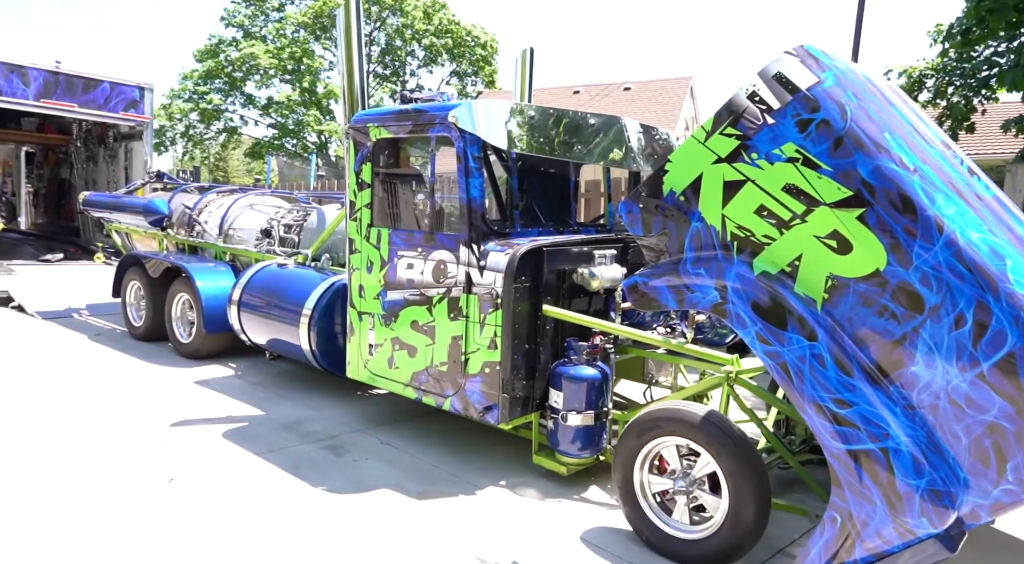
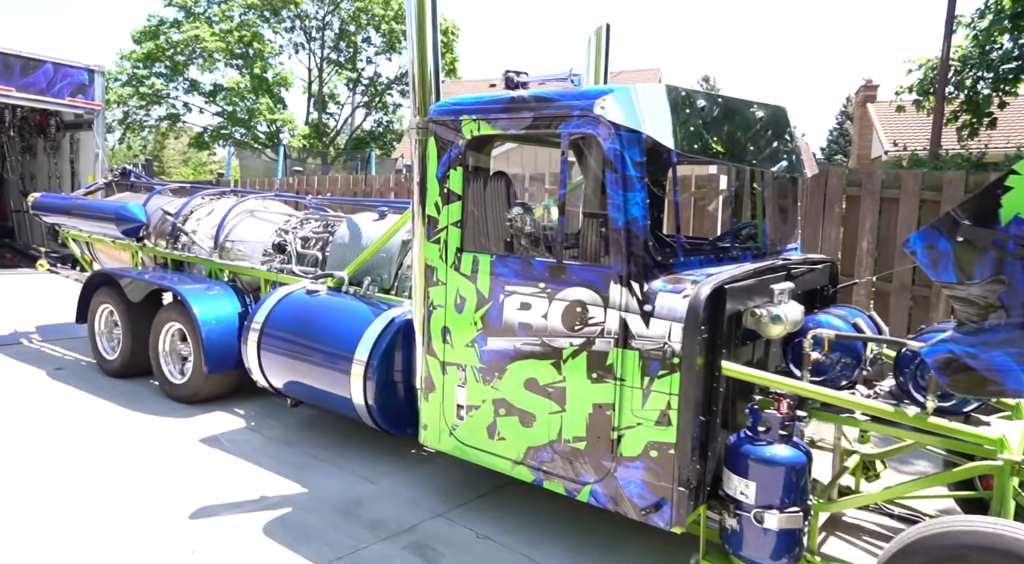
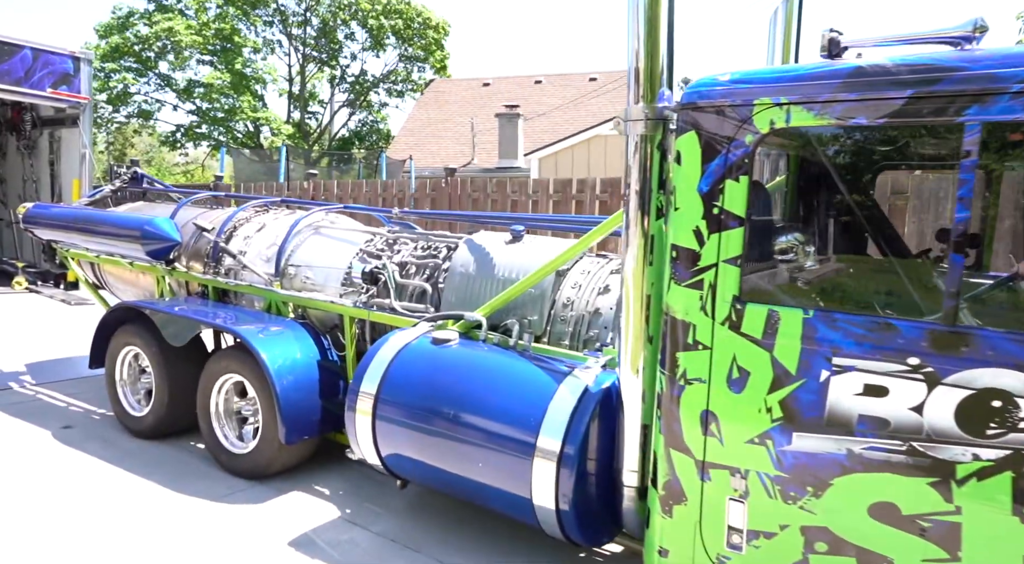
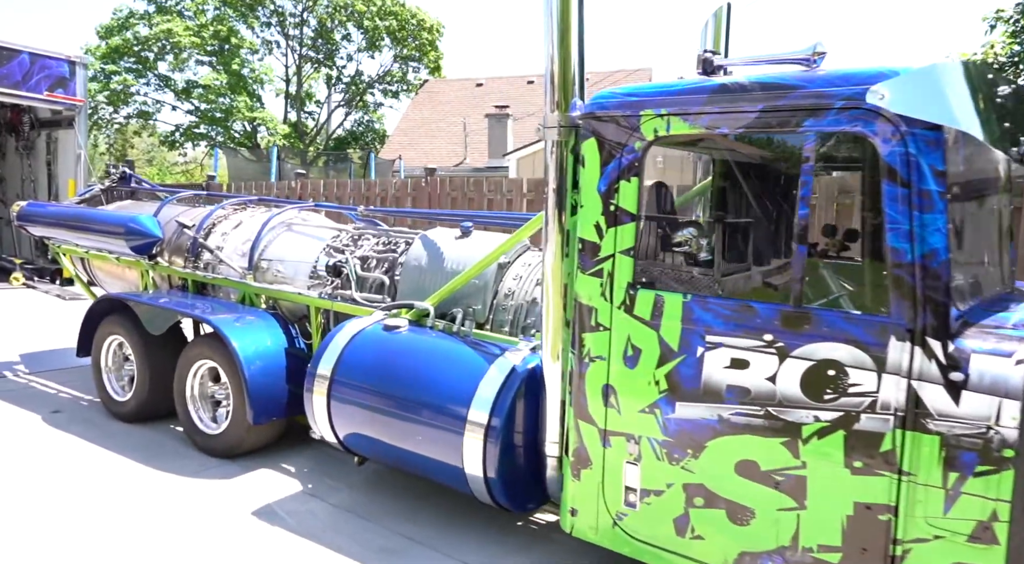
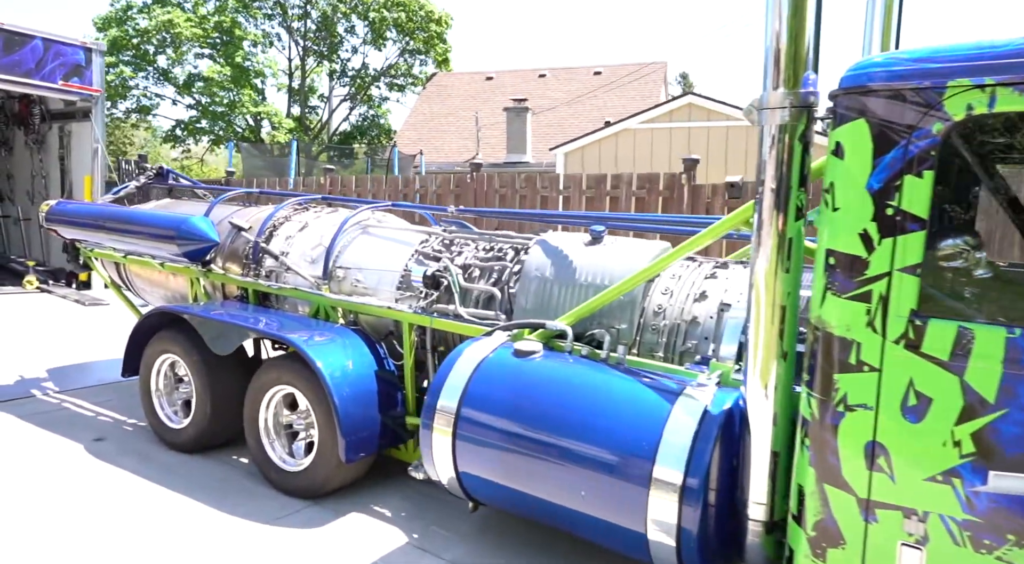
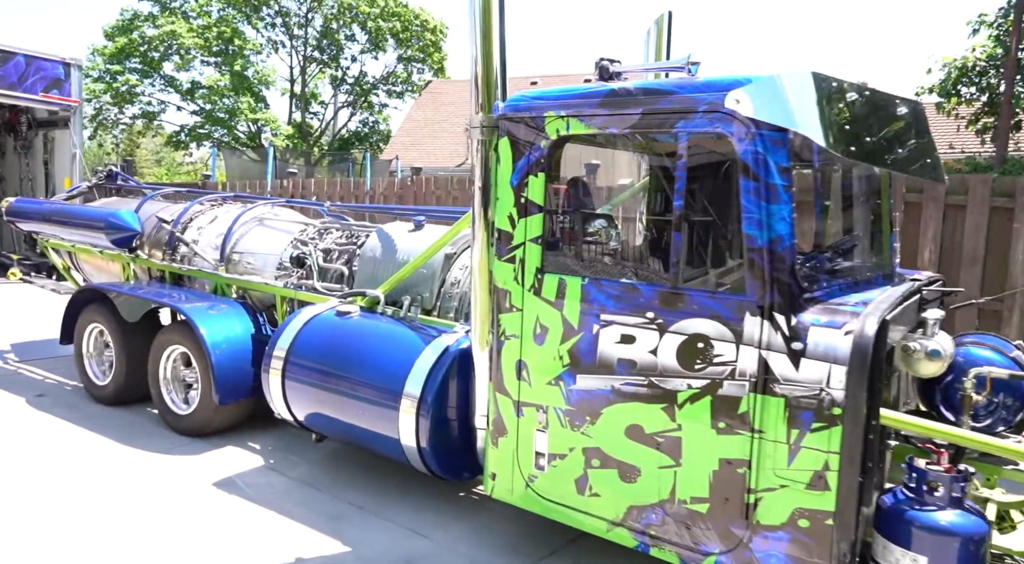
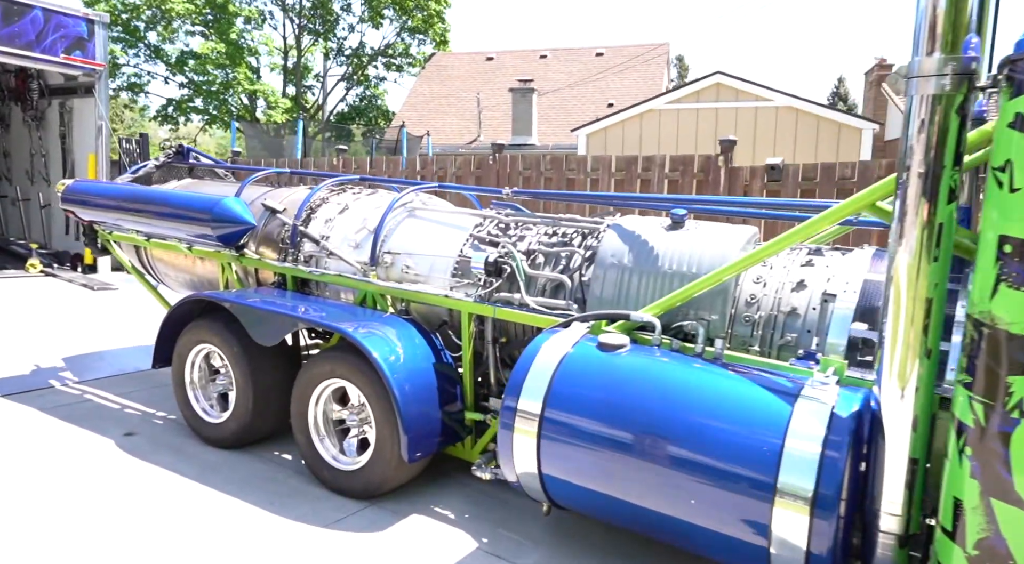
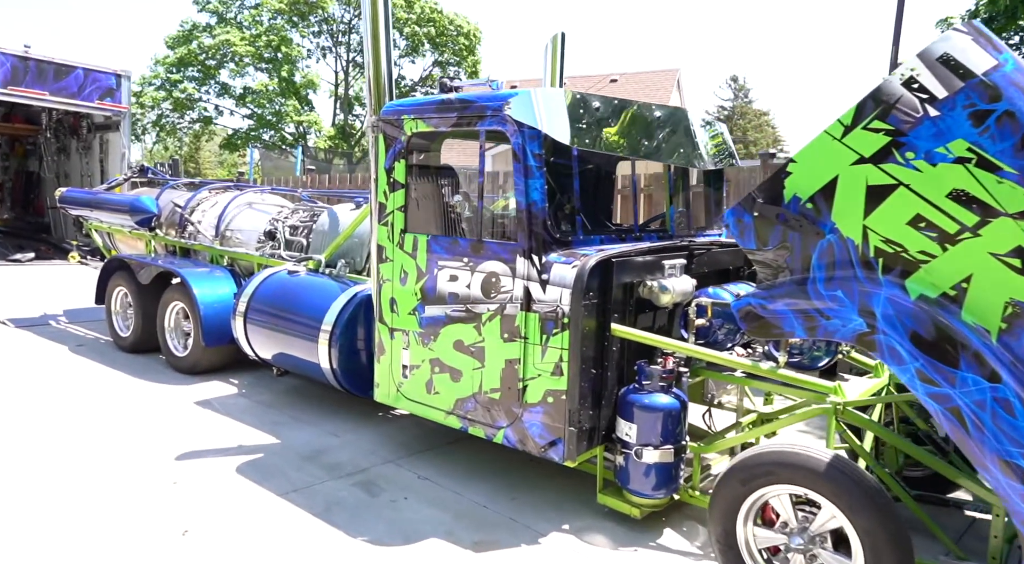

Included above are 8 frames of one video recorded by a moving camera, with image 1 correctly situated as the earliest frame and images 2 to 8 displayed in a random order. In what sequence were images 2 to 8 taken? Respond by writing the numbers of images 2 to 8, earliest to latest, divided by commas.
8, 2, 6, 4, 3, 5, 7
